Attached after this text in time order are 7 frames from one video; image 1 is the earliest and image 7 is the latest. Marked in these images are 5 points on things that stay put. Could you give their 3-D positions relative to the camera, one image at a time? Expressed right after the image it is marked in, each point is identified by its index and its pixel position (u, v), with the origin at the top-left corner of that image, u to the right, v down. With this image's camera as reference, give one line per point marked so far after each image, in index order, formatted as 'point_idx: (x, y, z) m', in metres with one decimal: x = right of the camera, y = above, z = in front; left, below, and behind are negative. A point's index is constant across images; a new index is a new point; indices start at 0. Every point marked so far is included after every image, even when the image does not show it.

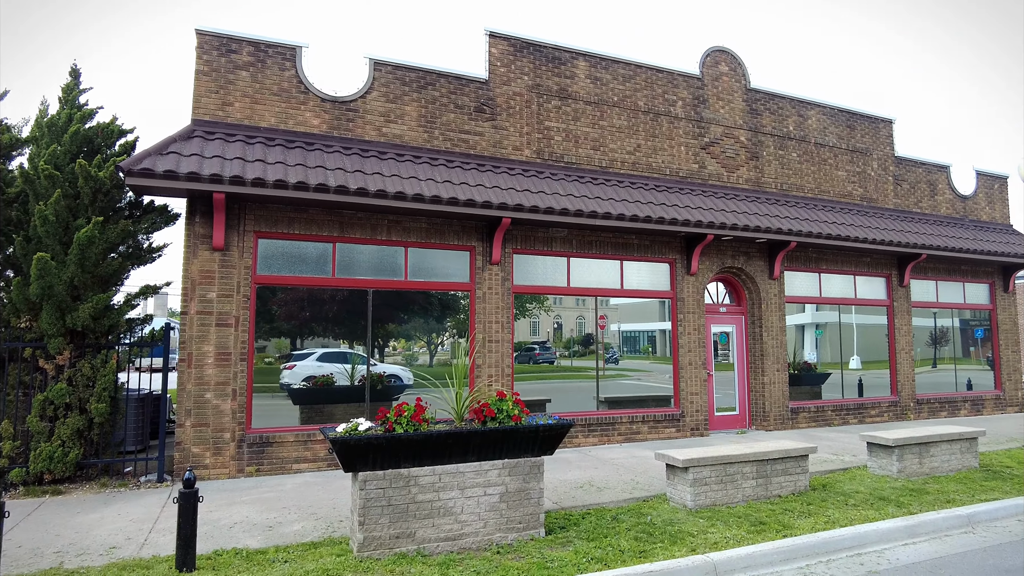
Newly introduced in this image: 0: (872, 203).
0: (+7.5, +1.8, +14.2) m
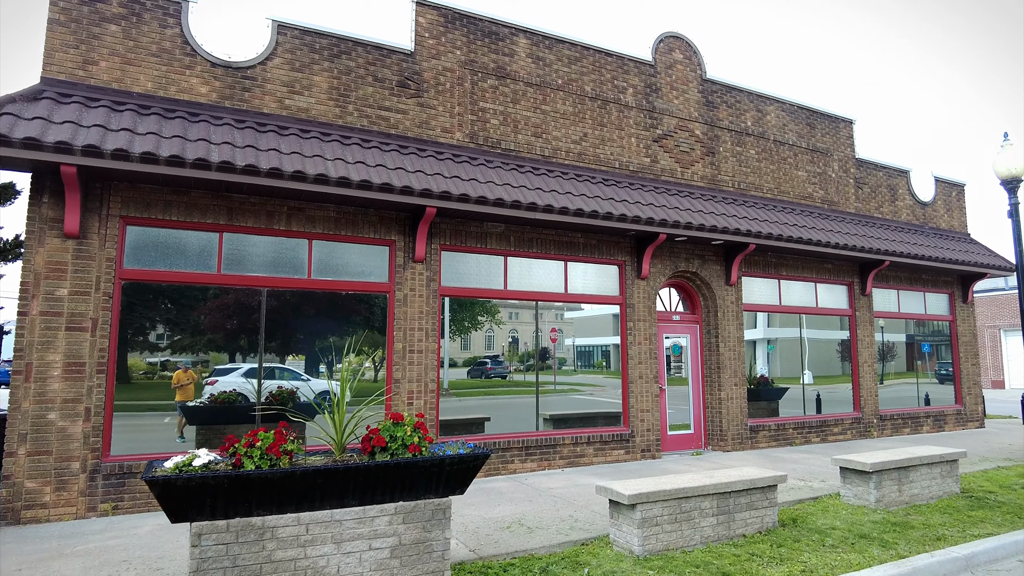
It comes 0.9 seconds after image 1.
0: (+6.3, +1.6, +13.4) m
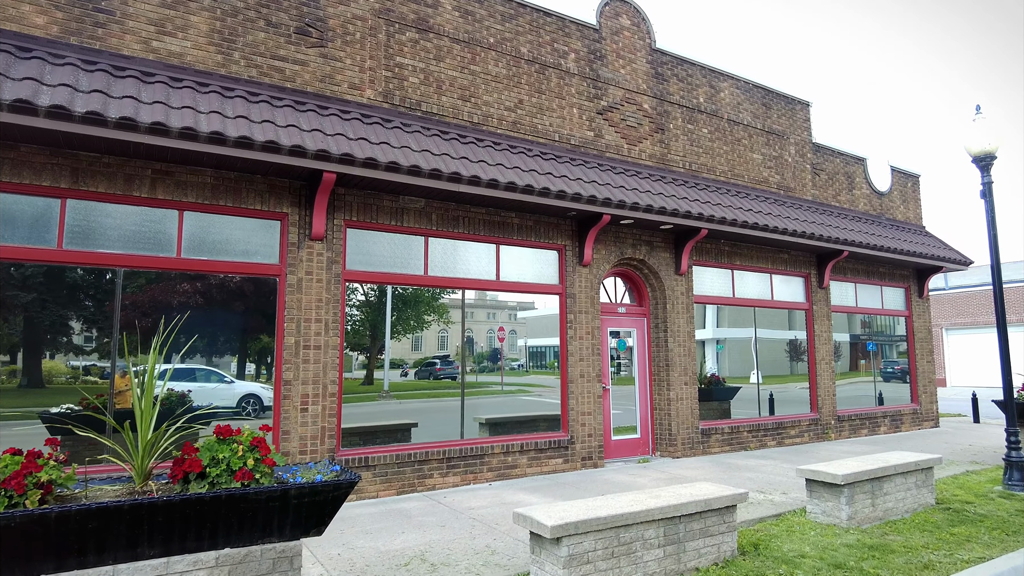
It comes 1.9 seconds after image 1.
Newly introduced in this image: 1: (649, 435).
0: (+5.1, +1.8, +12.5) m
1: (+2.1, -2.2, +10.2) m
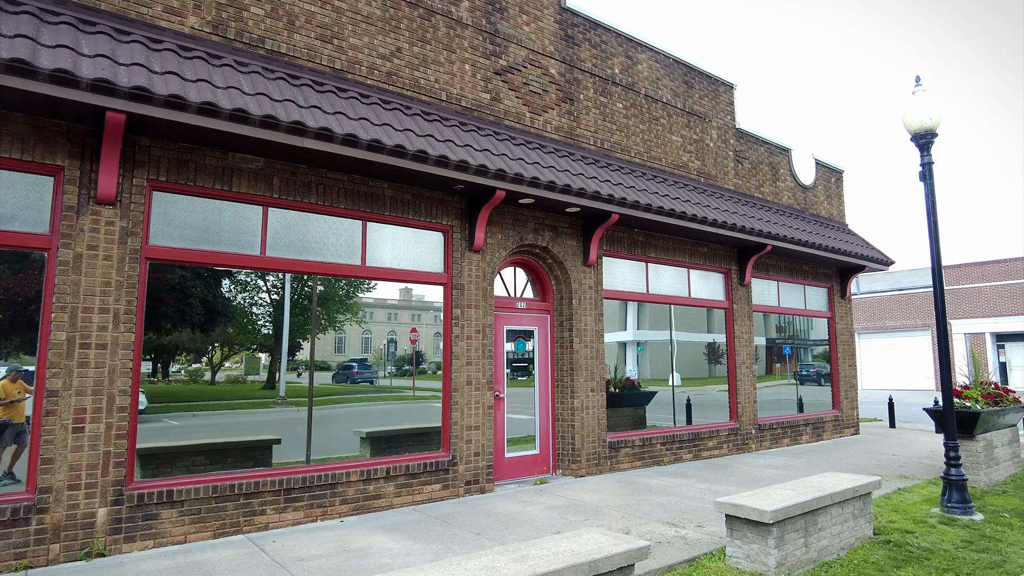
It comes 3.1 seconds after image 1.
0: (+3.3, +1.8, +11.4) m
1: (+0.5, -2.1, +8.8) m
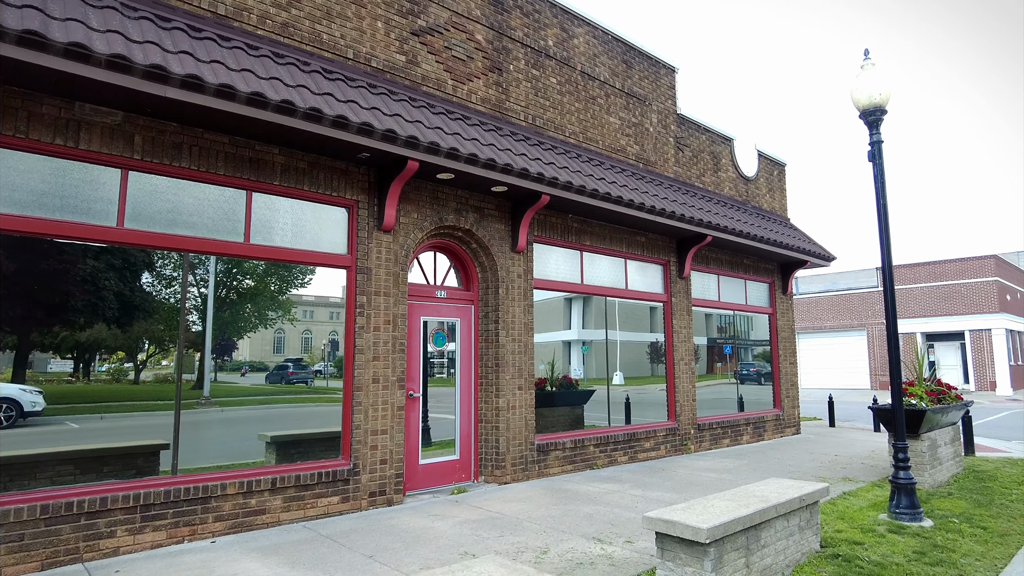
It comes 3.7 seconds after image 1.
0: (+2.2, +2.0, +10.8) m
1: (-0.5, -2.0, +7.9) m
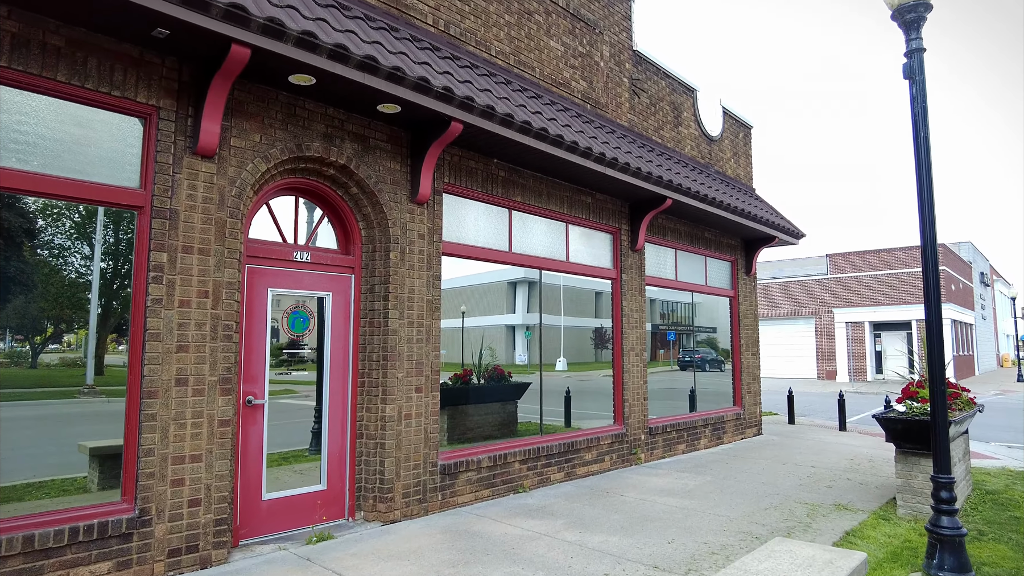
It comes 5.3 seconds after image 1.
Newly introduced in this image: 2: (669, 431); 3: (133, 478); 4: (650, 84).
0: (+1.1, +2.3, +8.7) m
1: (-1.4, -1.6, +5.7) m
2: (+2.2, -2.0, +9.5) m
3: (-2.4, -1.2, +4.3) m
4: (+2.0, +3.0, +9.9) m
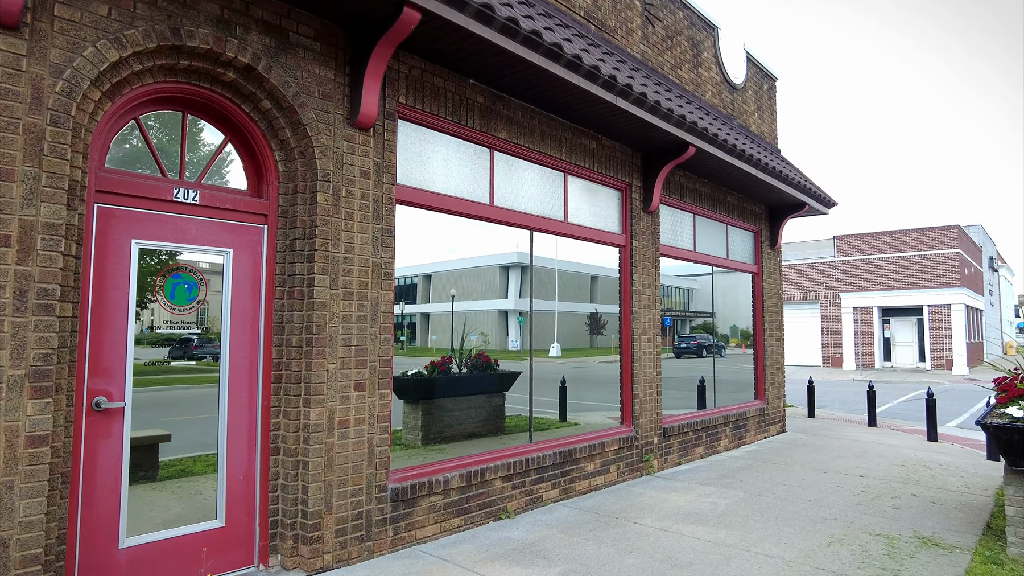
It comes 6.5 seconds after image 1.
0: (+1.0, +2.6, +7.0) m
1: (-1.5, -1.4, +4.1) m
2: (+2.0, -1.7, +7.9) m
3: (-2.5, -0.9, +2.6) m
4: (+1.9, +3.3, +8.2) m
